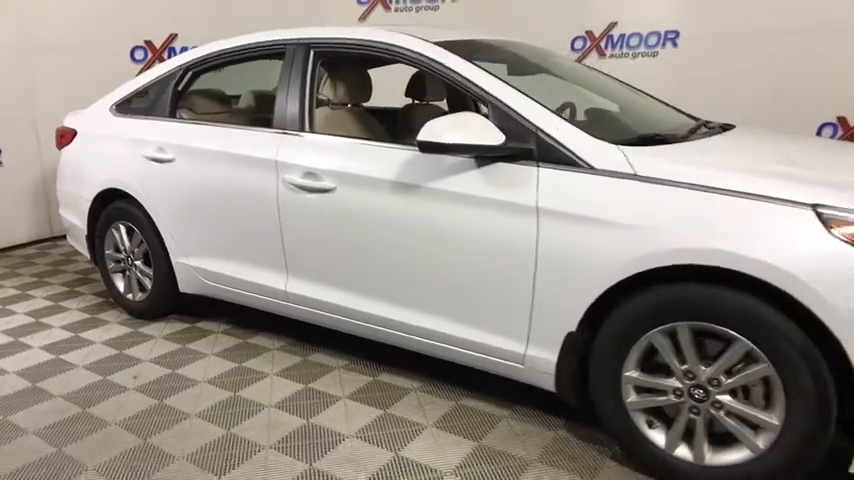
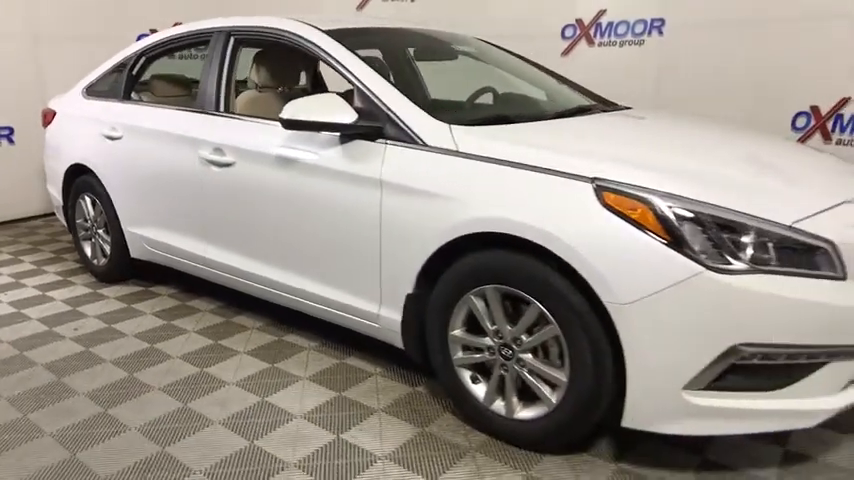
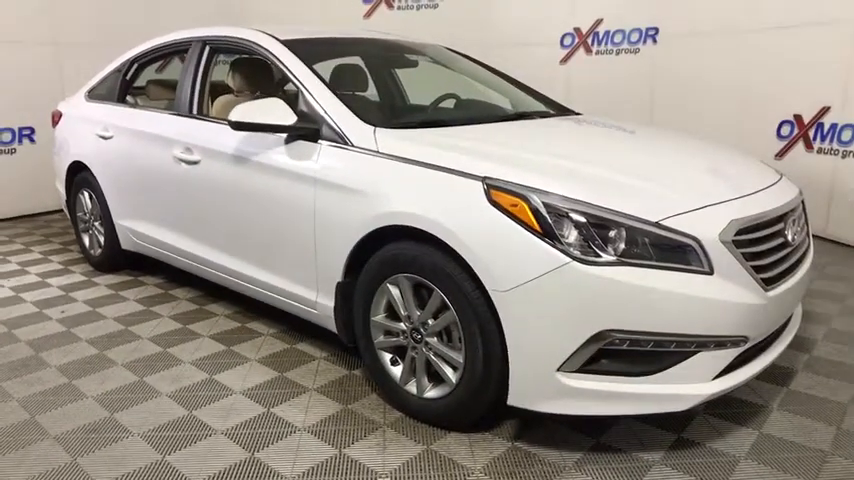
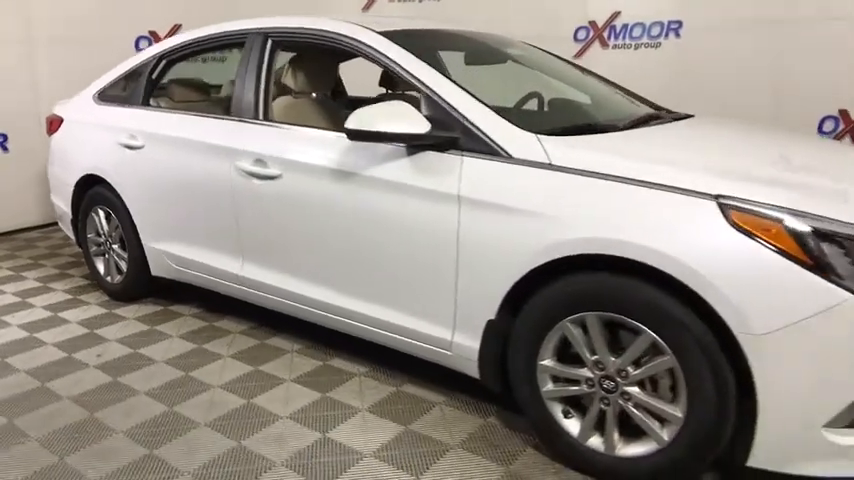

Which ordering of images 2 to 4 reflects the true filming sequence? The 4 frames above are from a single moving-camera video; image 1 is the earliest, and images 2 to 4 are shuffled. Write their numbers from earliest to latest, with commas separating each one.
4, 2, 3
